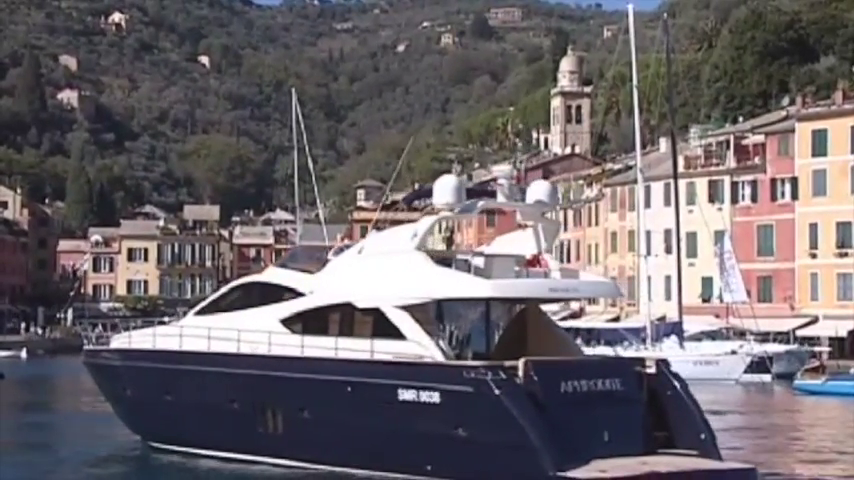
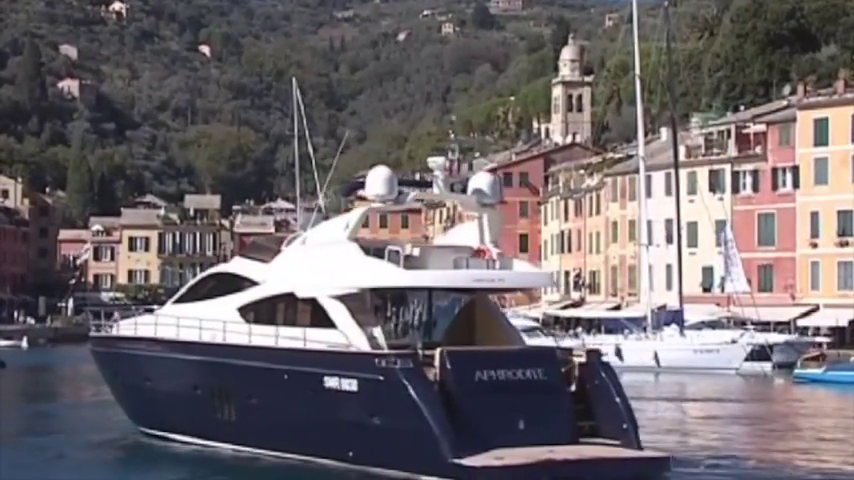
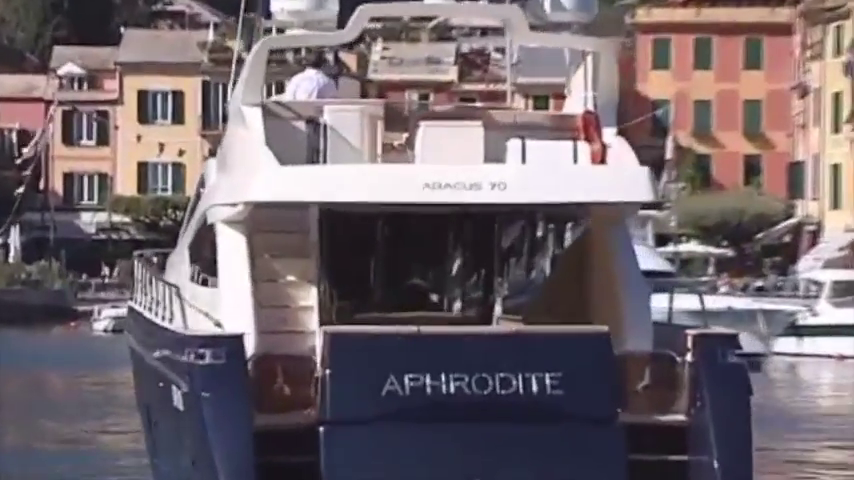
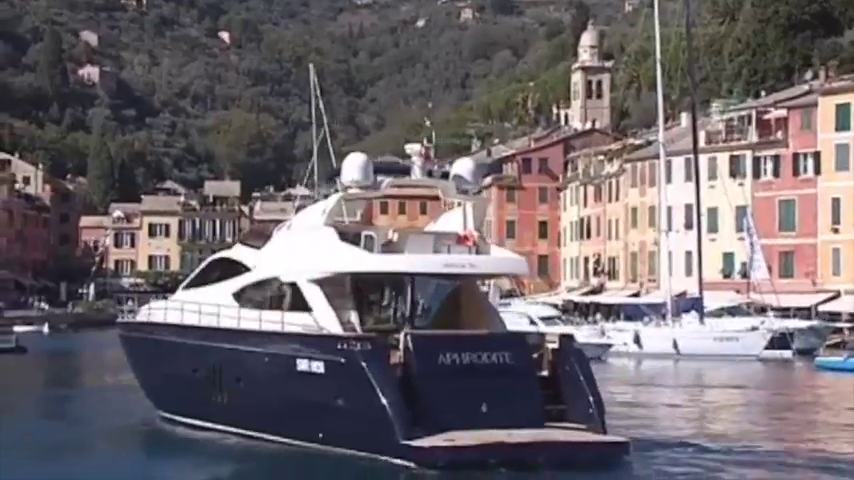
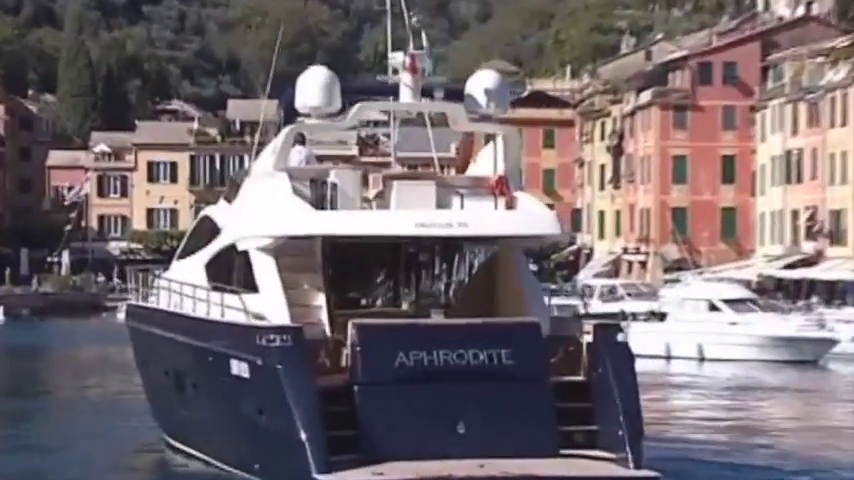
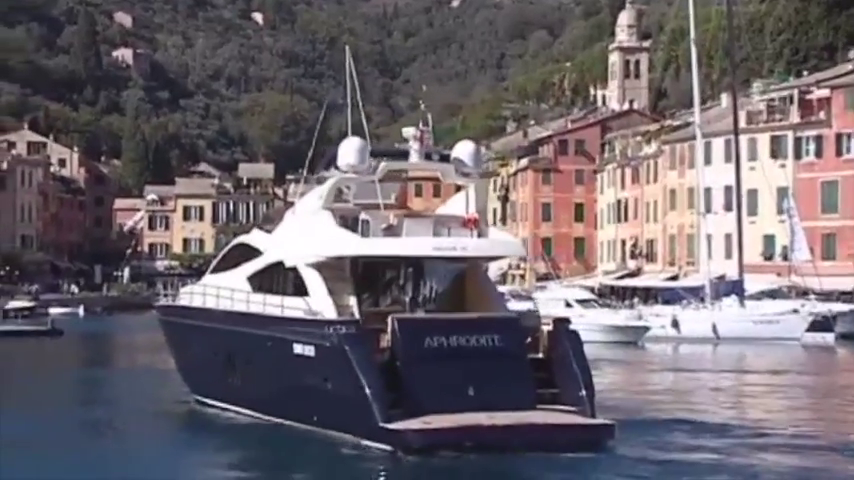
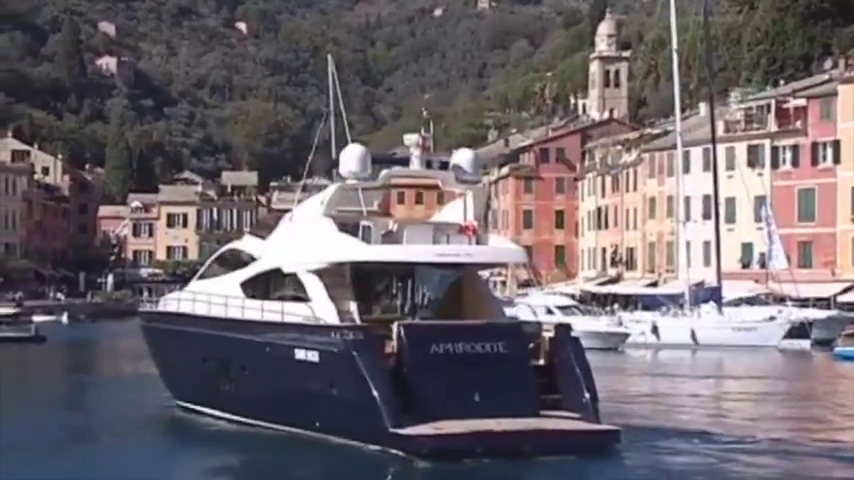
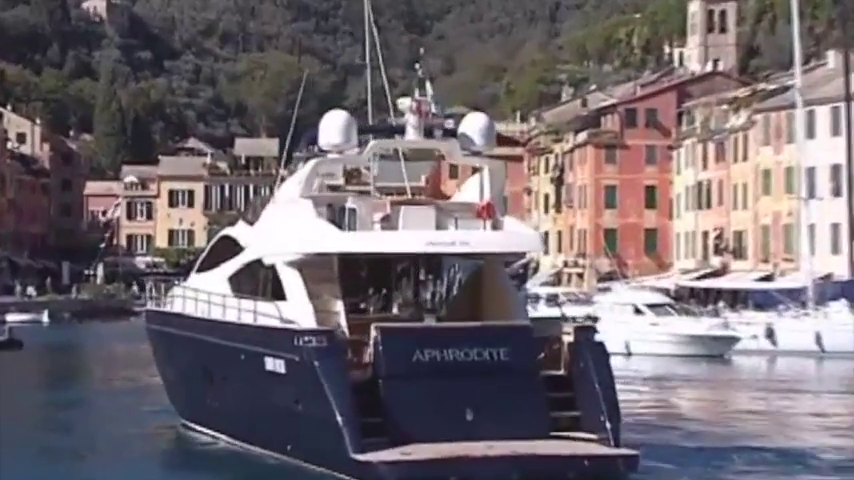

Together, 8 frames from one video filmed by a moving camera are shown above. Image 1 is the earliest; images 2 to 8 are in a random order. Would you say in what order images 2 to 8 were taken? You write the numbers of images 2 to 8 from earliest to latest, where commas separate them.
2, 4, 7, 6, 8, 5, 3
